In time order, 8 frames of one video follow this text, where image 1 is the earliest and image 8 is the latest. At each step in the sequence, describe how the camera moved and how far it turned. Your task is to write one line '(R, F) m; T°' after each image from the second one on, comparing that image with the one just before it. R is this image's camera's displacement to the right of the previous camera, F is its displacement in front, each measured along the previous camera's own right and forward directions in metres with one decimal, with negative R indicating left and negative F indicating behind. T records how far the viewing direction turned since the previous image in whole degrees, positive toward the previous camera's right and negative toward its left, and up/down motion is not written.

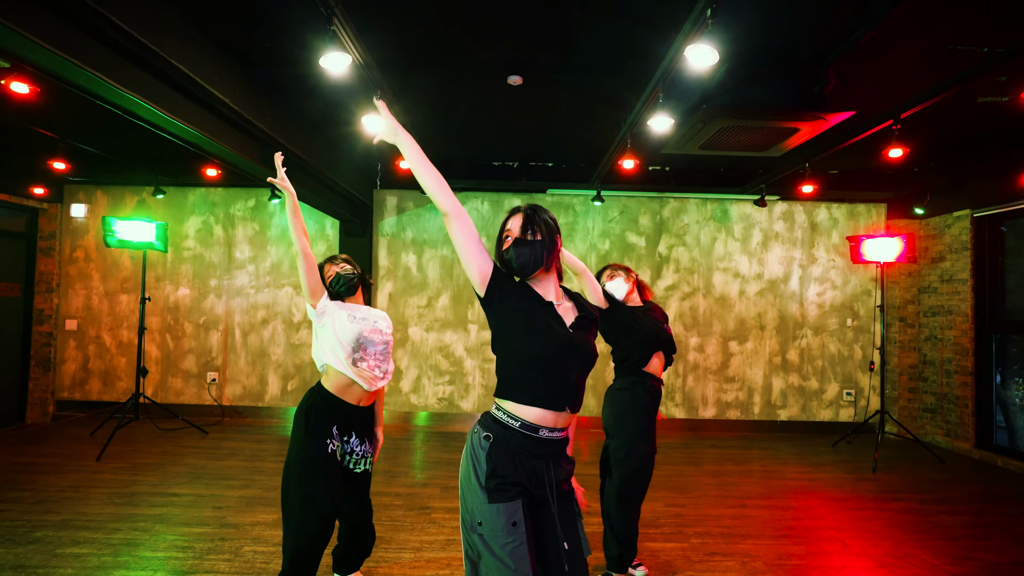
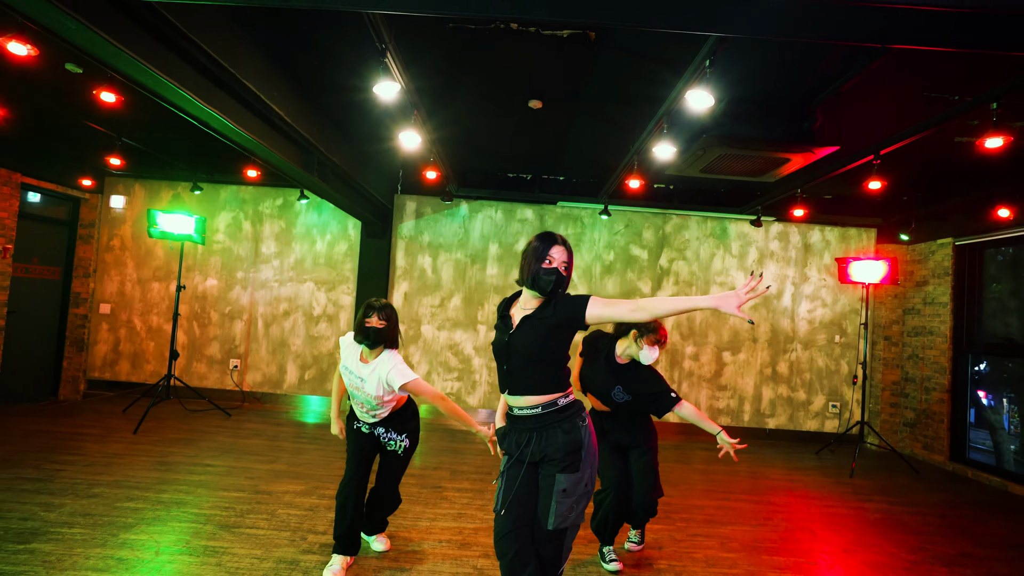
(-0.1, -0.4) m; 0°
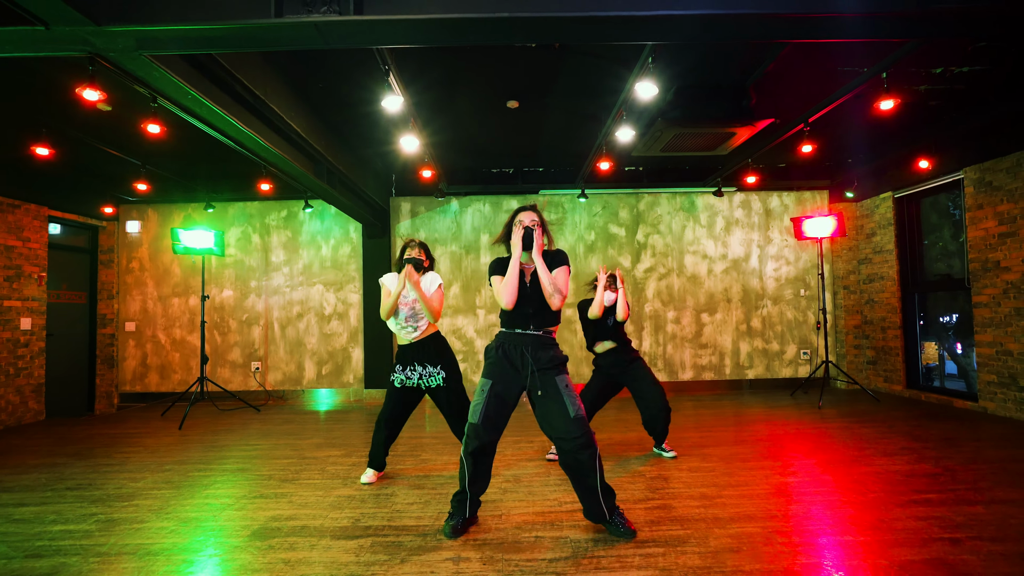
(-0.1, -0.6) m; +1°
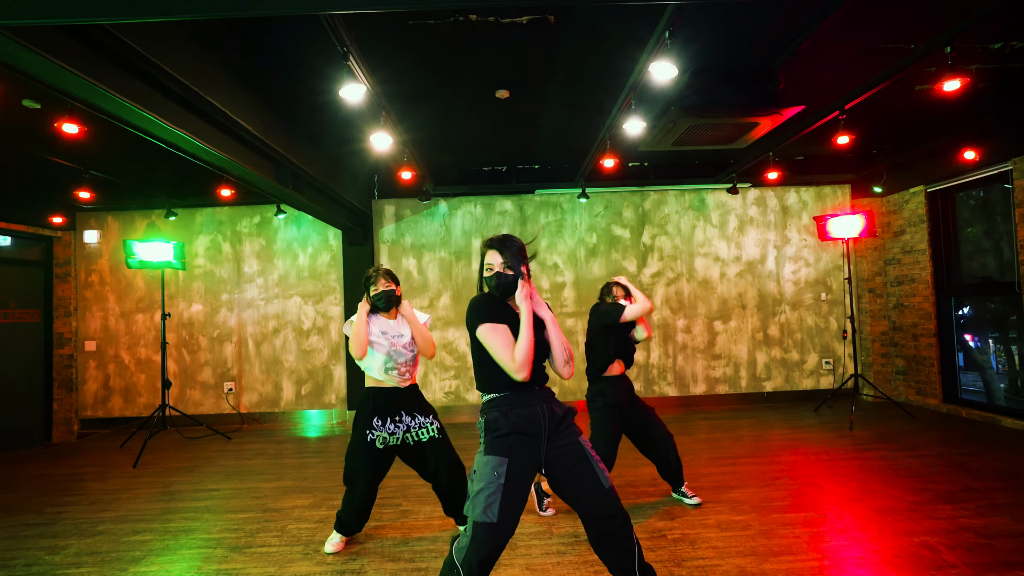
(0.0, +0.6) m; 0°
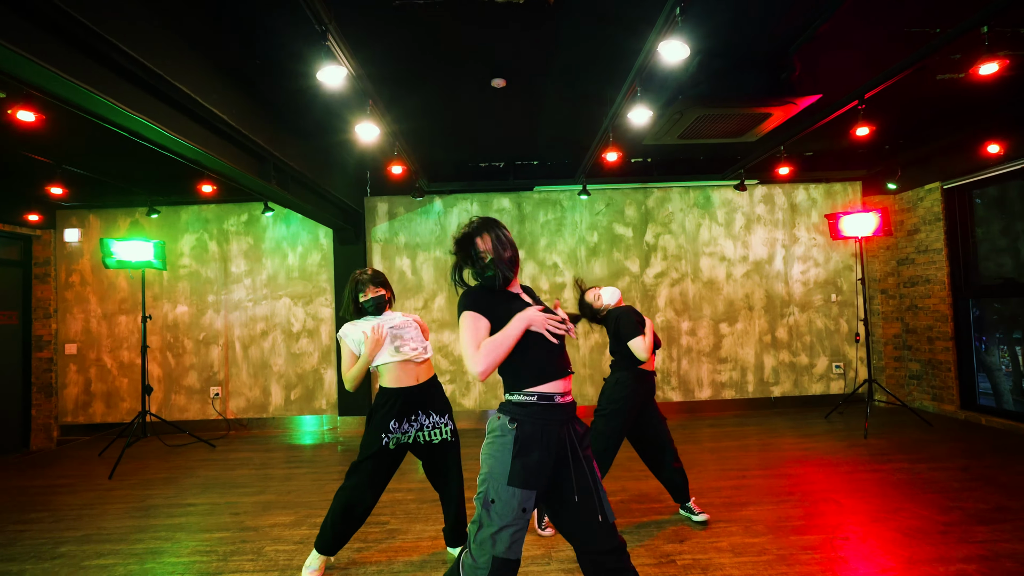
(0.0, +0.2) m; 0°
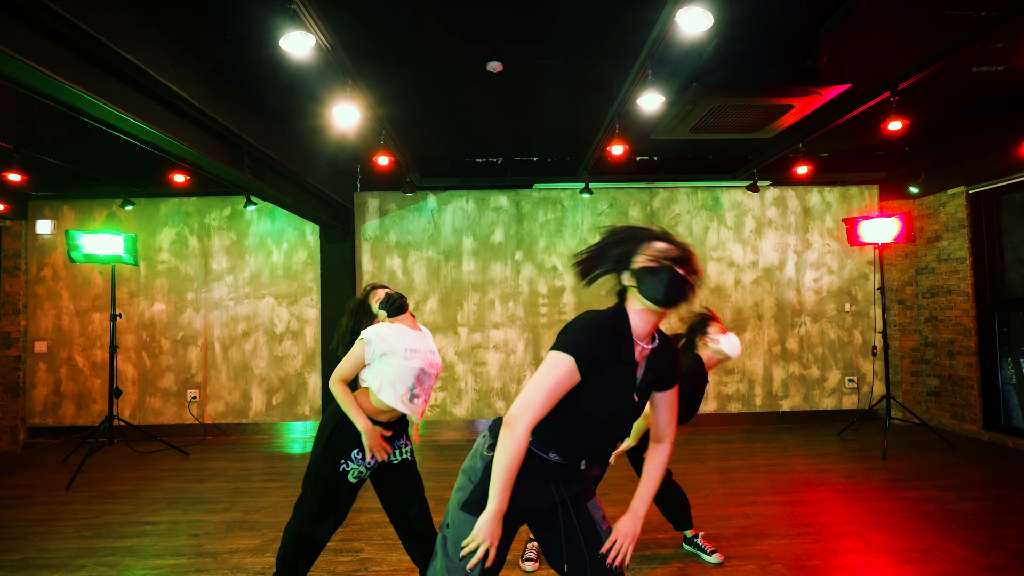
(0.0, +0.3) m; 0°
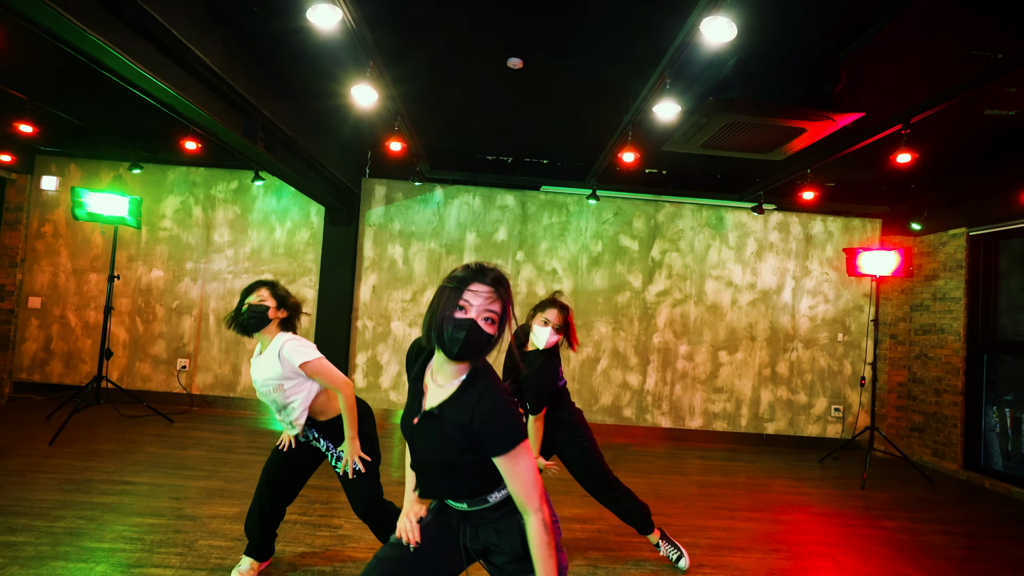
(0.0, 0.0) m; 0°
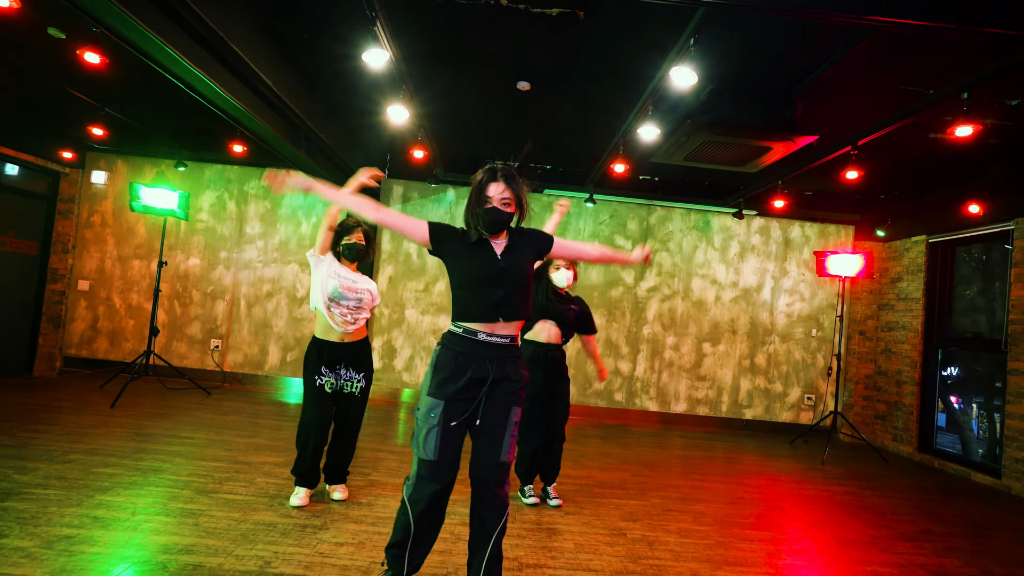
(0.0, -0.6) m; 0°
